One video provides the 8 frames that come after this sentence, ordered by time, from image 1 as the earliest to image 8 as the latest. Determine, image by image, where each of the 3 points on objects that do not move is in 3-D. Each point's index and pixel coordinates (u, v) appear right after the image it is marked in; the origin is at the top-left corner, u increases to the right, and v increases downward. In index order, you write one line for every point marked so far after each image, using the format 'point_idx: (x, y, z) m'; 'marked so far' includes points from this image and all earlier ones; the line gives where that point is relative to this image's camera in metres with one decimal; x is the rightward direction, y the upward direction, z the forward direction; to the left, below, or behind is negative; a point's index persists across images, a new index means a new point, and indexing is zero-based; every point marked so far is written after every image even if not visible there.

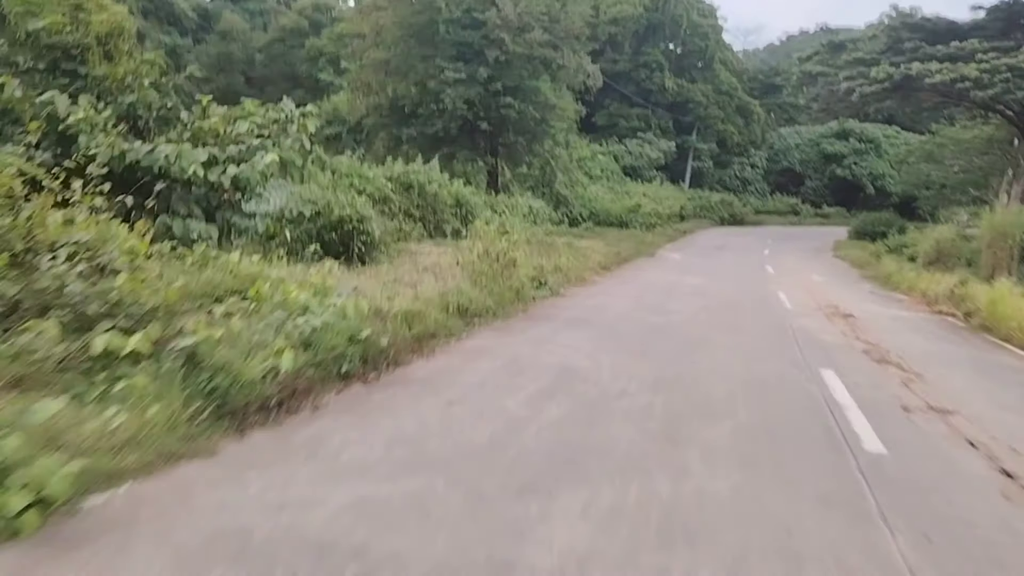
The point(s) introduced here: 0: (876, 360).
0: (+5.3, -1.1, +10.9) m
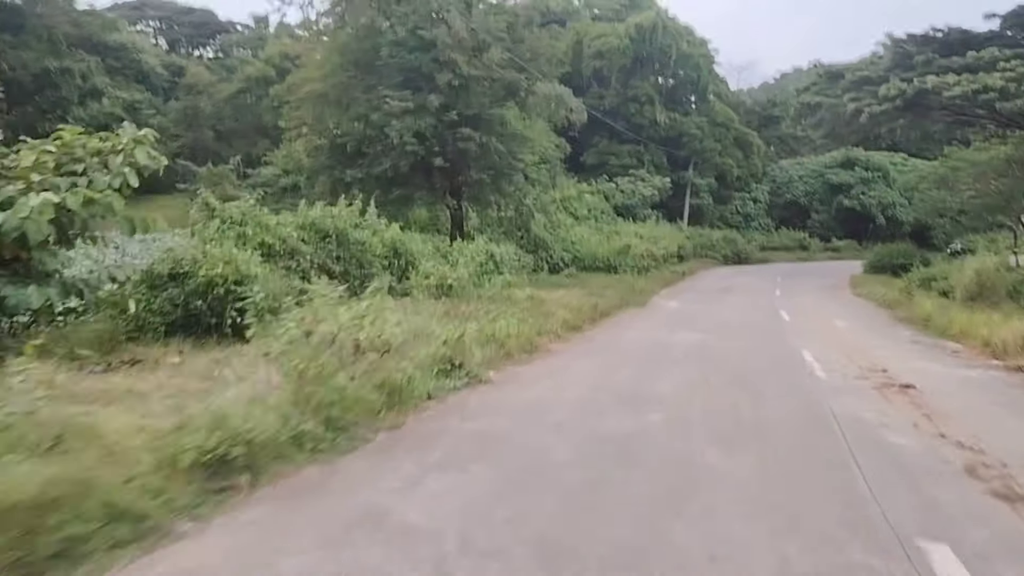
0: (+4.1, -1.7, +6.2) m
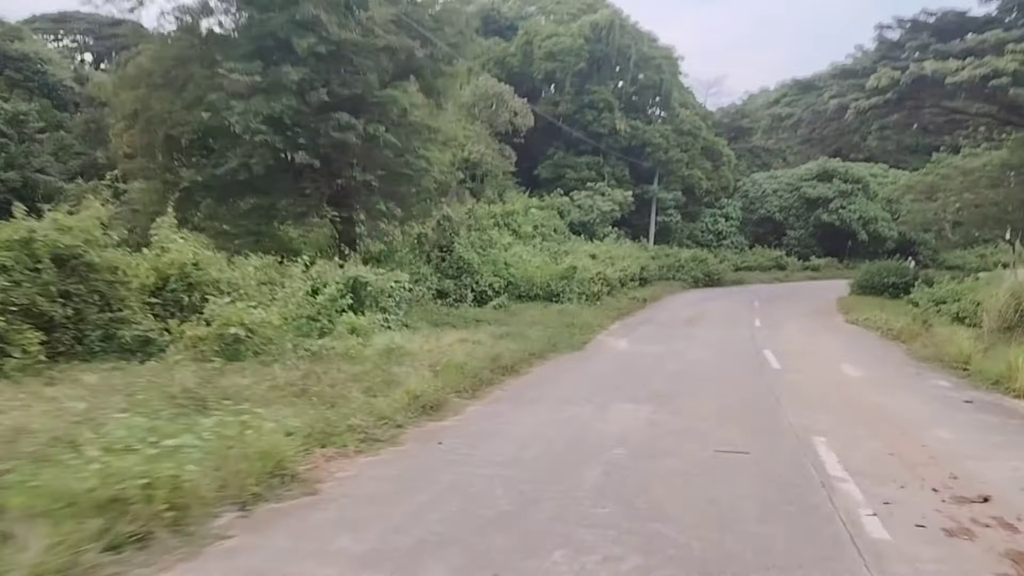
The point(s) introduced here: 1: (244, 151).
0: (+2.1, -2.0, -0.1) m
1: (-6.6, +3.4, +18.6) m
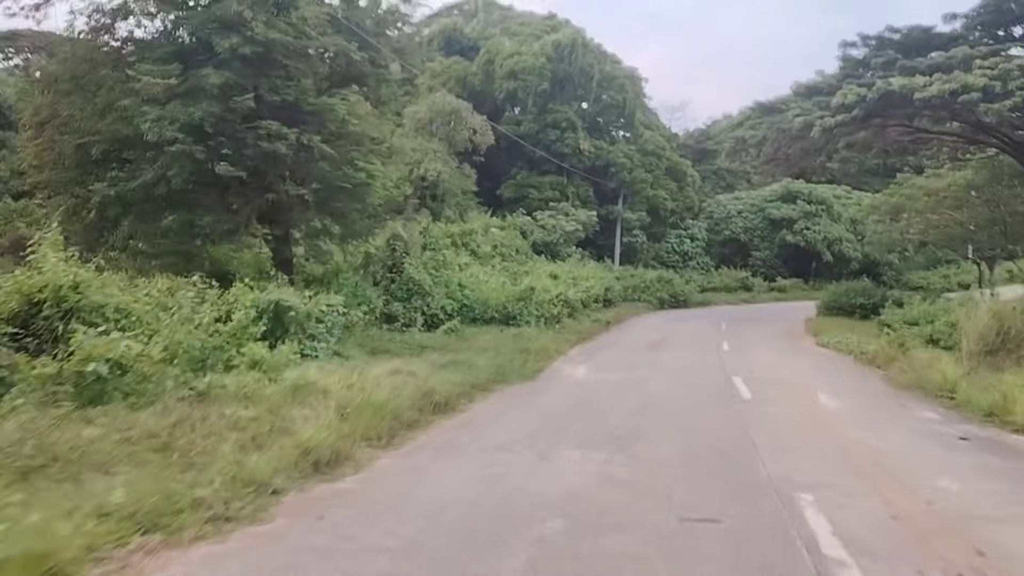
0: (+1.7, -2.0, -1.7) m
1: (-7.8, +2.8, +16.7) m
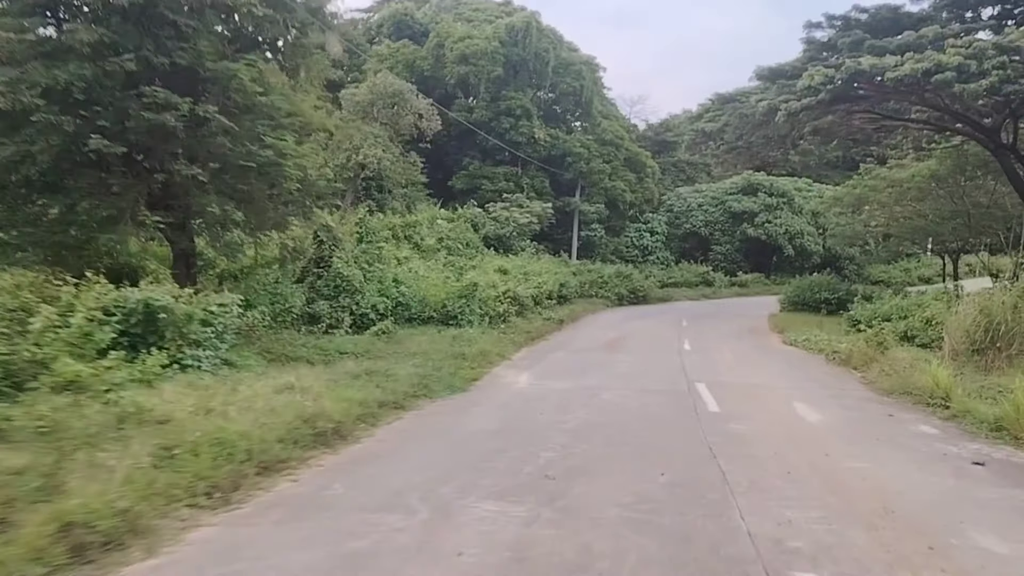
0: (+1.3, -1.9, -3.9) m
1: (-9.2, +2.8, +14.0) m
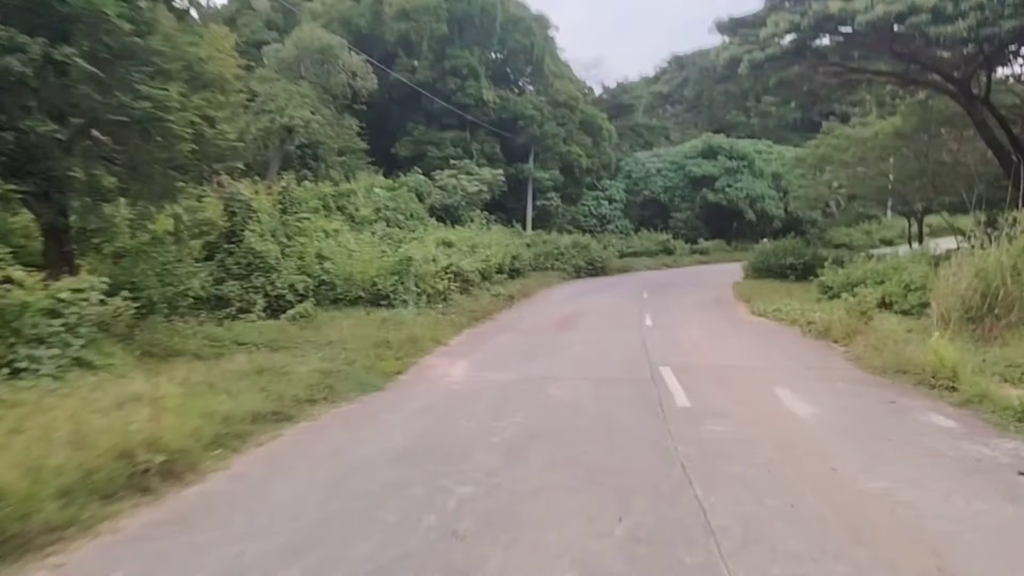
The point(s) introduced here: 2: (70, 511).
0: (+1.2, -2.1, -6.1) m
1: (-10.3, +3.0, +11.1) m
2: (-2.9, -1.5, +4.9) m
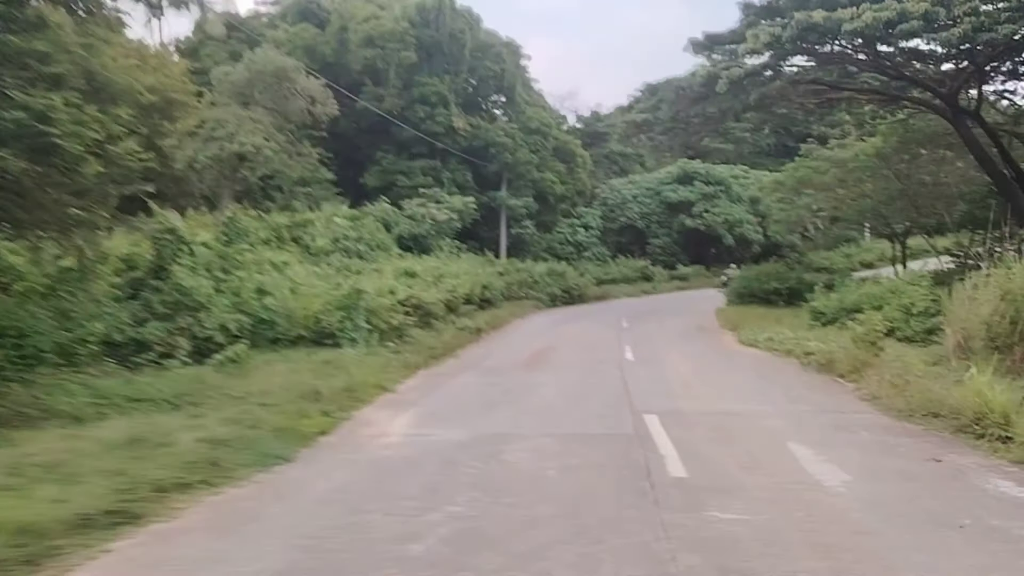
0: (+1.0, -1.8, -8.3) m
1: (-11.0, +2.4, +8.8) m
2: (-3.3, -1.8, +2.6) m
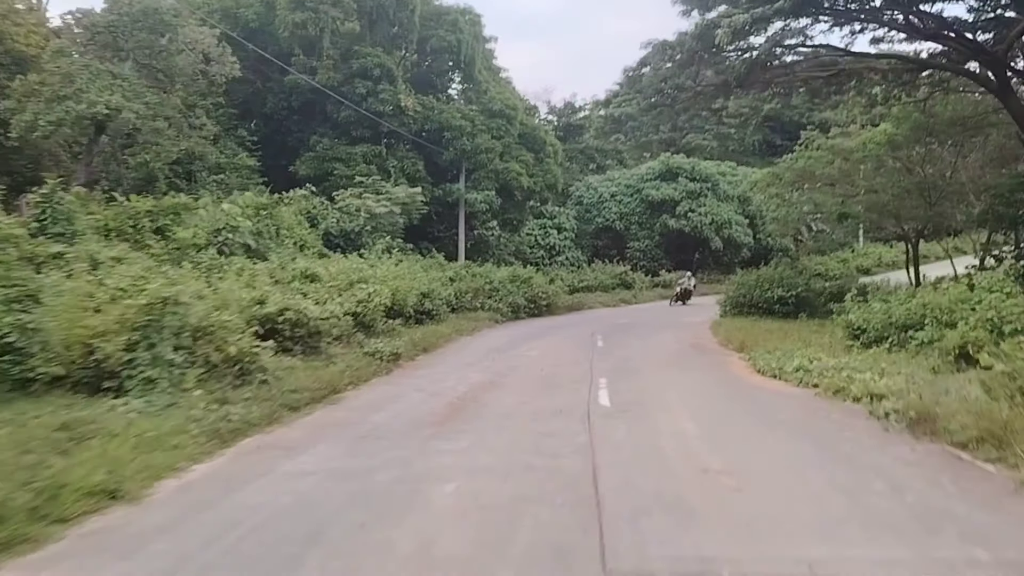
0: (+0.5, -1.7, -14.3) m
1: (-12.1, +2.3, +2.5) m
2: (-4.2, -1.7, -3.5) m
